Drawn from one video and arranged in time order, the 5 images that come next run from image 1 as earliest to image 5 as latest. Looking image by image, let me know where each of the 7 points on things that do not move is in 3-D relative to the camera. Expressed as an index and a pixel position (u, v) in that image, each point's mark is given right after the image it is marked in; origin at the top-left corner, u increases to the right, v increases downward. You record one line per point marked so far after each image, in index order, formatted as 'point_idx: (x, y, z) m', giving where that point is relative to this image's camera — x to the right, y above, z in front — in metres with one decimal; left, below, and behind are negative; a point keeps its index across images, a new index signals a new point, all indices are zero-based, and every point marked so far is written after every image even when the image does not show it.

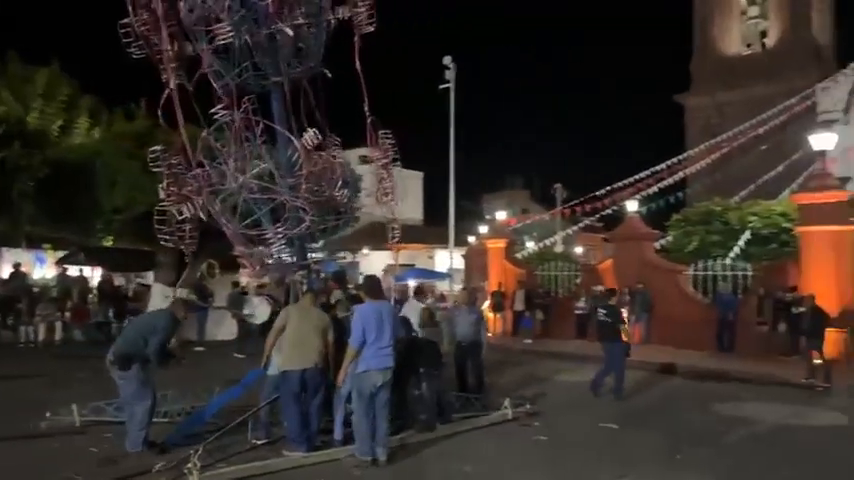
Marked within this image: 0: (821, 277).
0: (+11.8, -1.0, +19.6) m
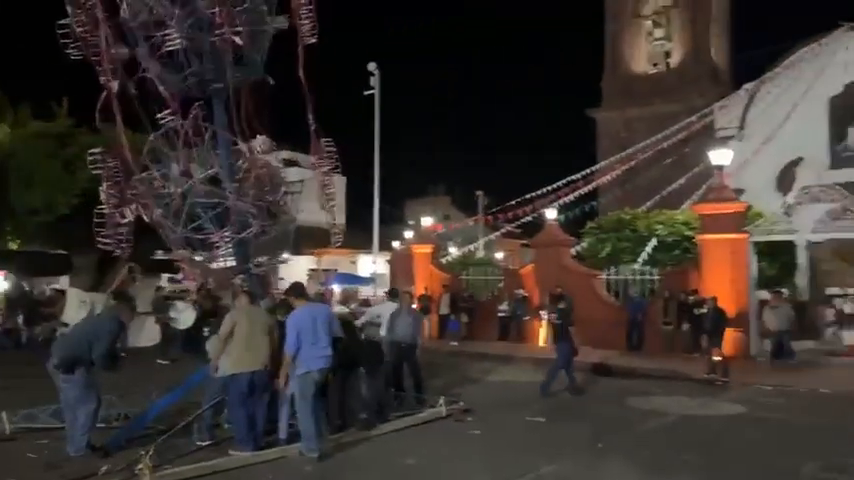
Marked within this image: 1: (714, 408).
0: (+9.6, -1.2, +21.5) m
1: (+6.2, -3.6, +14.1) m
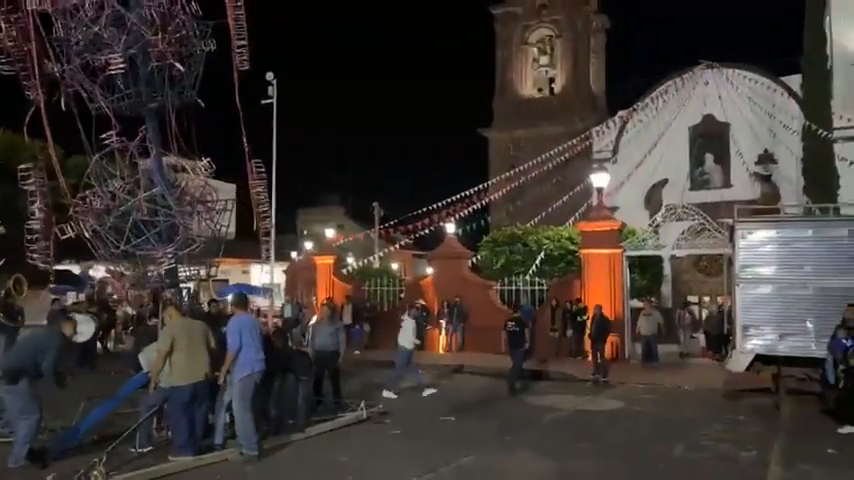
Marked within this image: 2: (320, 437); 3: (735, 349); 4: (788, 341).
0: (+6.3, -1.8, +23.9) m
1: (+4.2, -4.0, +16.0) m
2: (-1.9, -3.5, +11.4) m
3: (+7.4, -2.6, +15.6) m
4: (+8.4, -2.3, +15.1) m
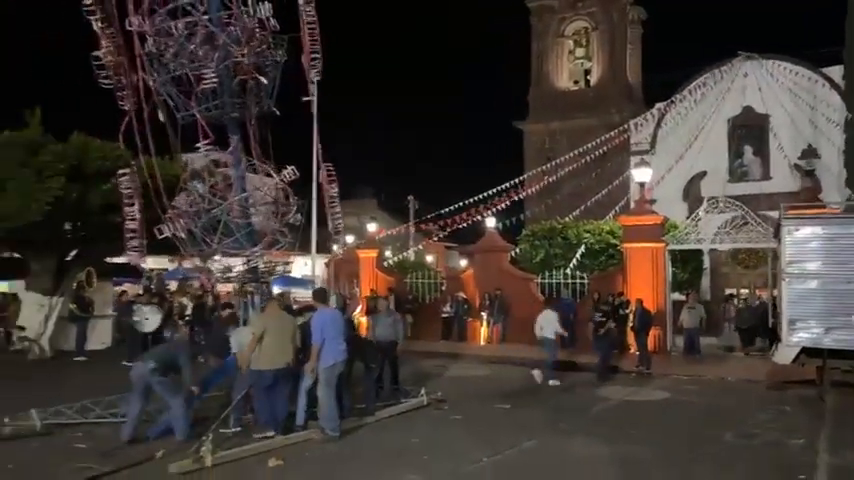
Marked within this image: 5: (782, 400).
0: (+8.0, -1.6, +24.4) m
1: (+5.5, -3.9, +16.6) m
2: (-0.7, -3.5, +12.3) m
3: (+8.8, -2.5, +16.1) m
4: (+9.7, -2.2, +15.5) m
5: (+8.6, -3.9, +15.7) m
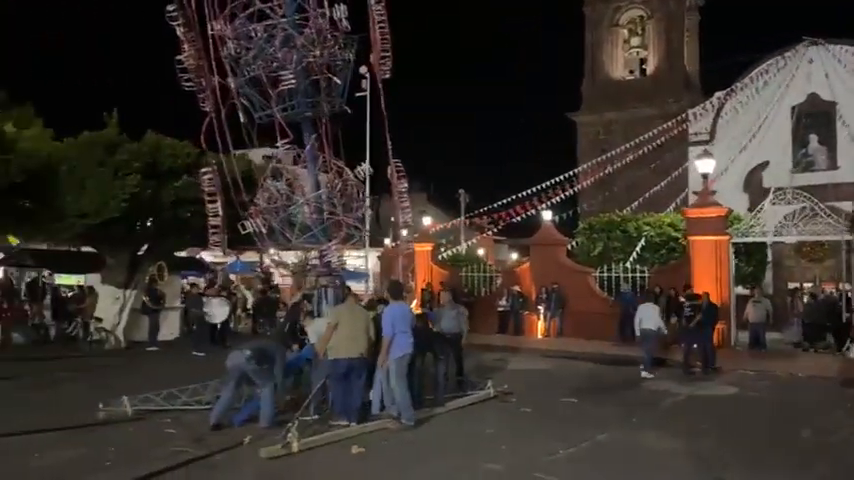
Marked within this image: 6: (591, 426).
0: (+10.2, -1.3, +23.9) m
1: (+7.2, -3.8, +16.3) m
2: (+0.6, -3.4, +12.5) m
3: (+10.3, -2.3, +15.6) m
4: (+11.3, -2.1, +15.0) m
5: (+10.2, -3.7, +15.3) m
6: (+3.1, -3.4, +12.1) m
